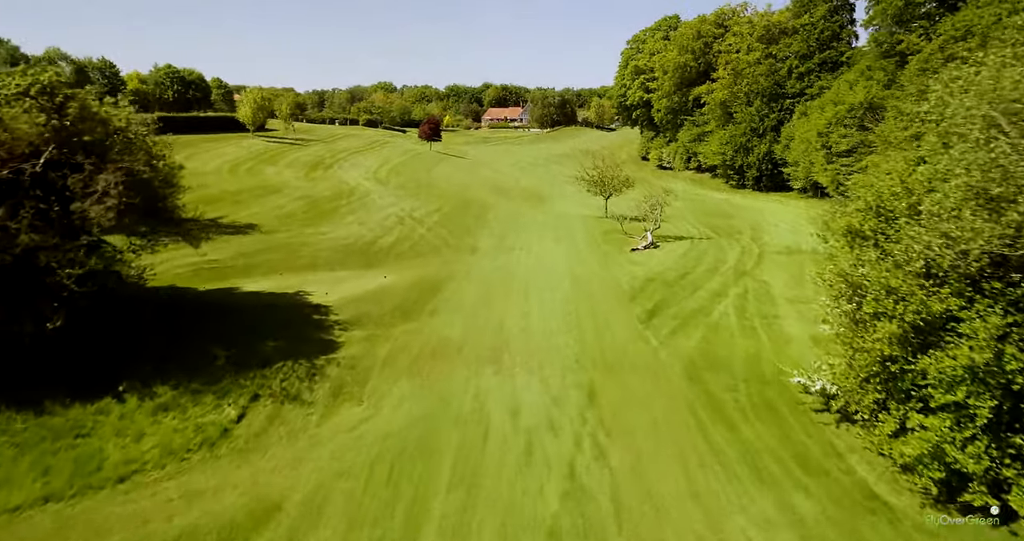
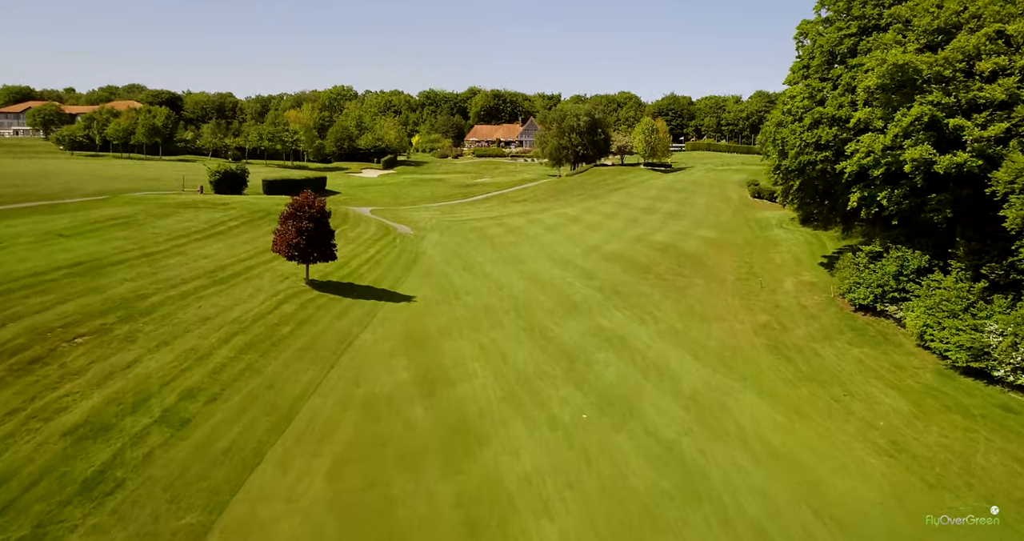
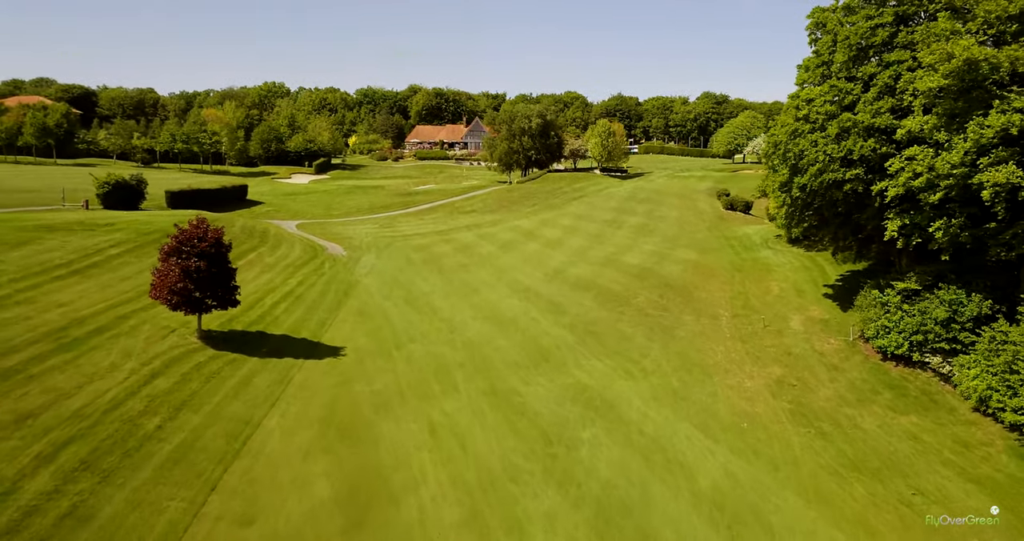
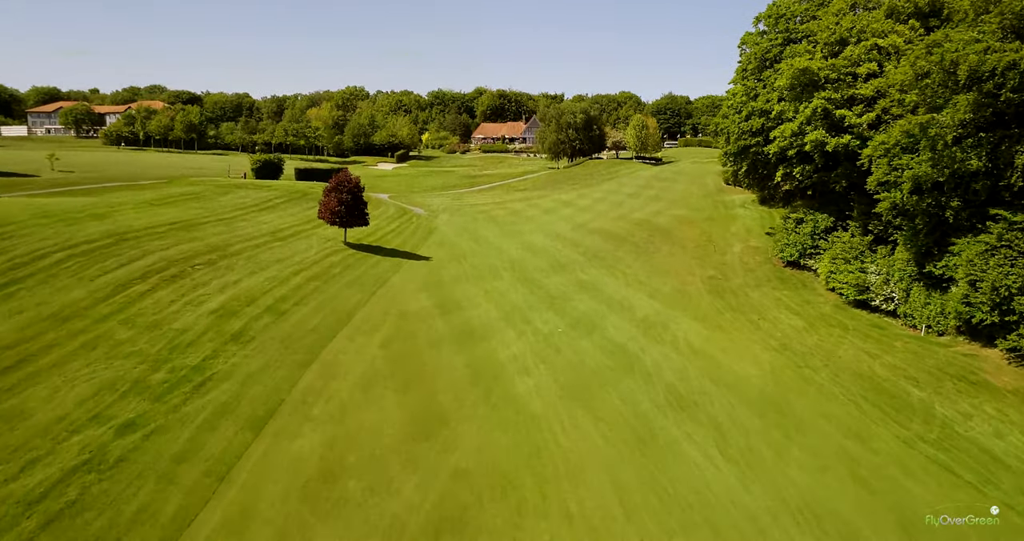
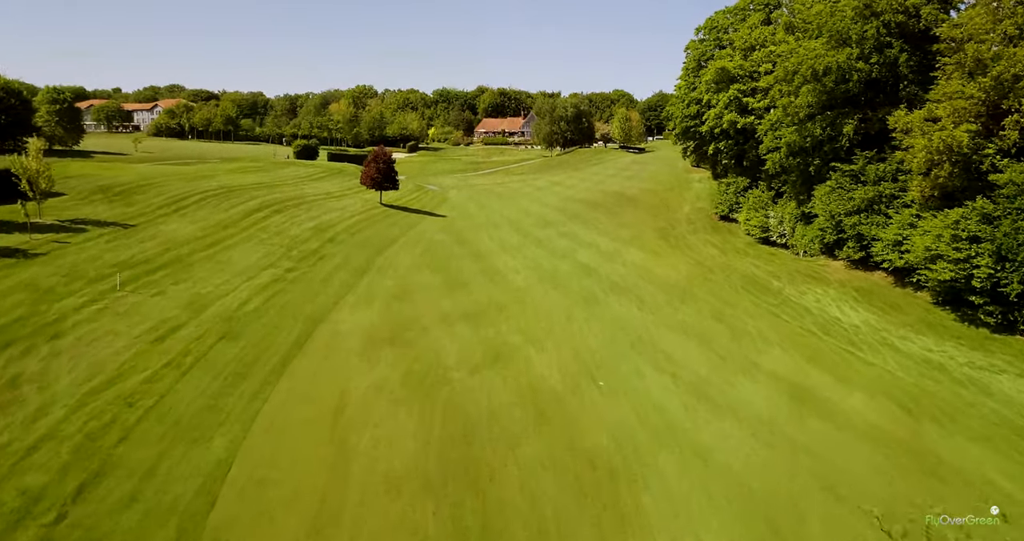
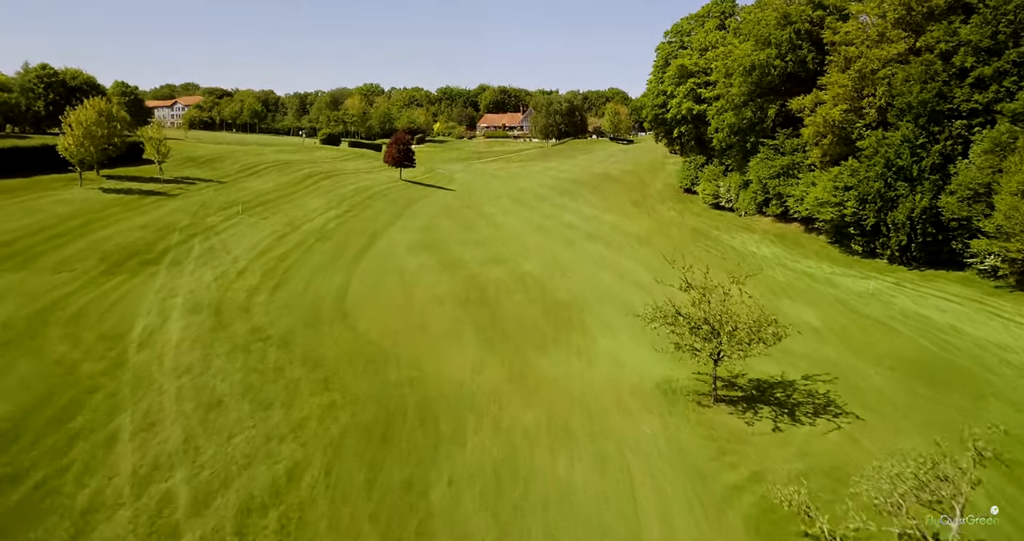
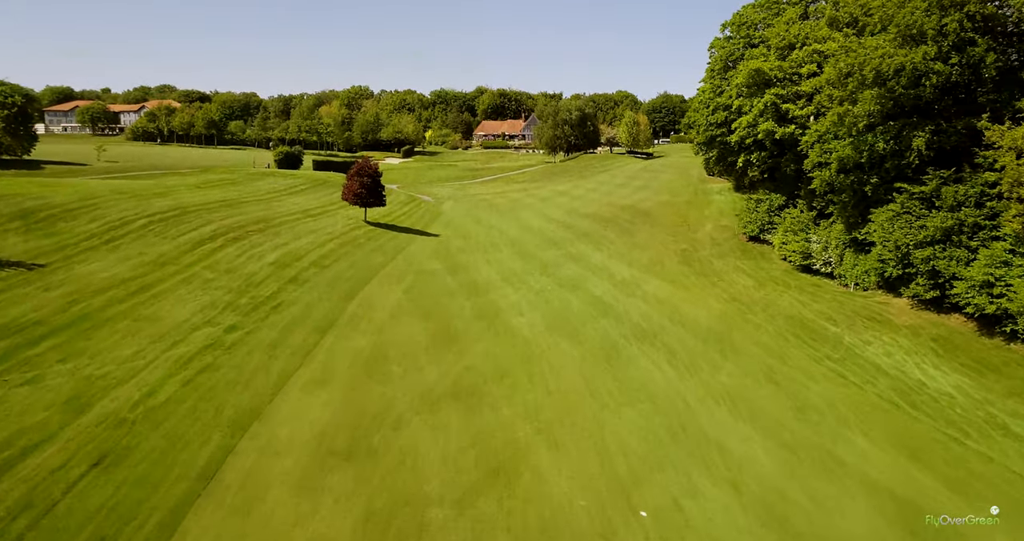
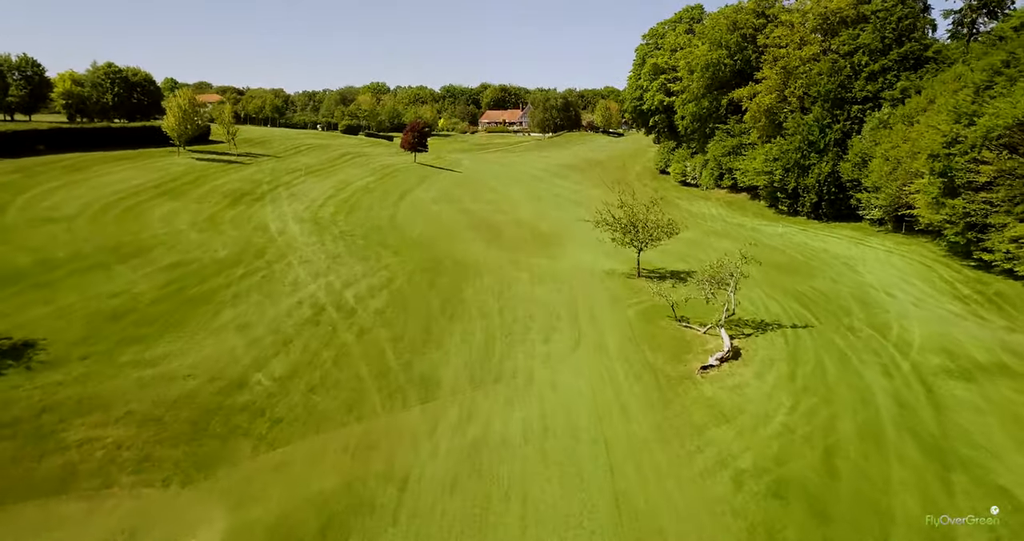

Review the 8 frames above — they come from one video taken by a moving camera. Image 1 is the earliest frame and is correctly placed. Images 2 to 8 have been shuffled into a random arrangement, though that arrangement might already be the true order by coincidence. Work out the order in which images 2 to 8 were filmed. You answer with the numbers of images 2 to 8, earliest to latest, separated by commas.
8, 6, 5, 7, 4, 2, 3
